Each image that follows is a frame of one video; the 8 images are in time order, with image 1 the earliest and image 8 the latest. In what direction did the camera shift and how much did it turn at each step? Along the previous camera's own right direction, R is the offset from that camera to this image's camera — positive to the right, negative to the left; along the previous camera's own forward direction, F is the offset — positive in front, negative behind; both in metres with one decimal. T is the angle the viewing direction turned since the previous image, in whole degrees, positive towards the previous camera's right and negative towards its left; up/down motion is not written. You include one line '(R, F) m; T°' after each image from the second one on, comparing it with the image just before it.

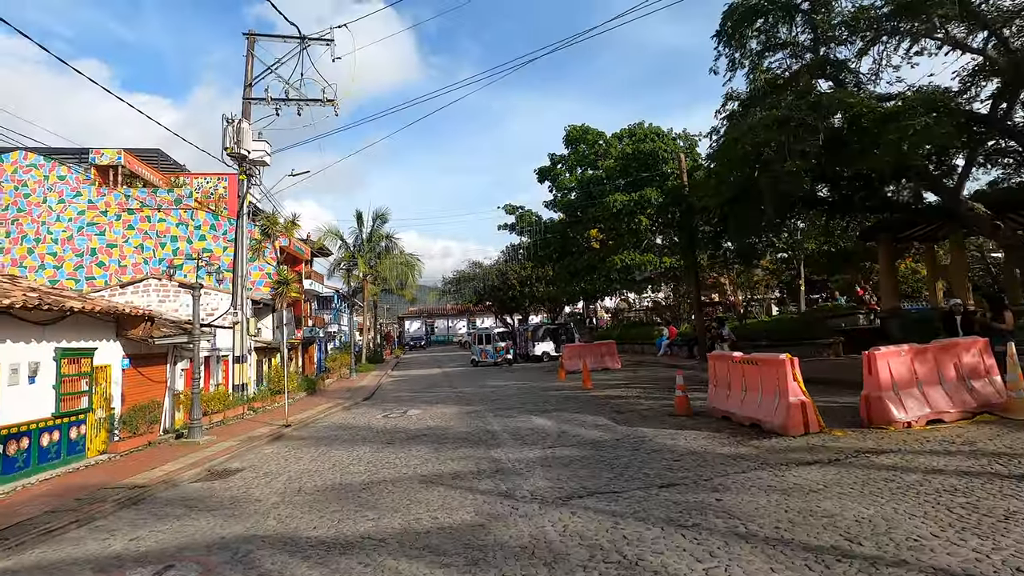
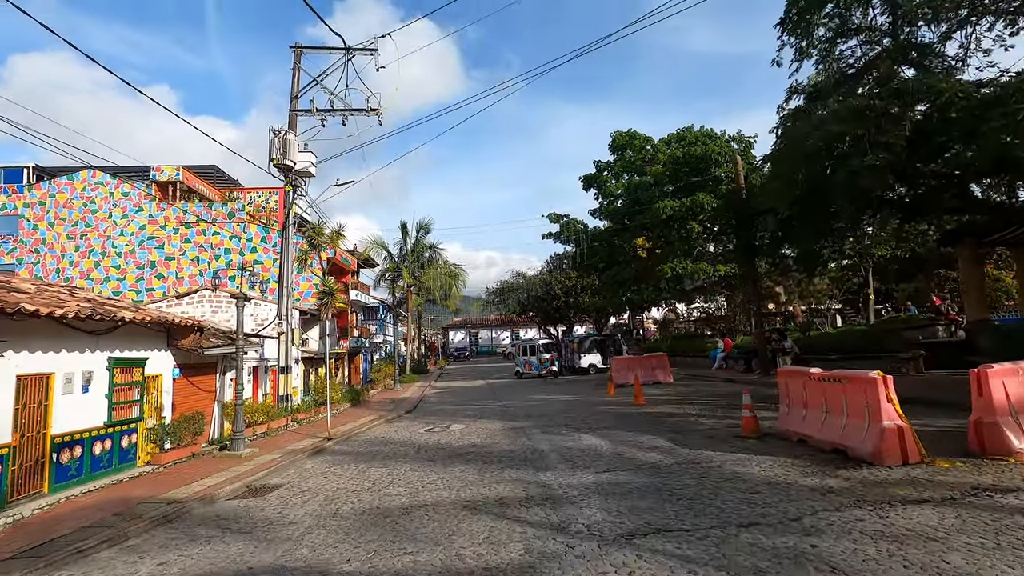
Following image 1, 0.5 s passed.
(-0.1, +0.7) m; -5°
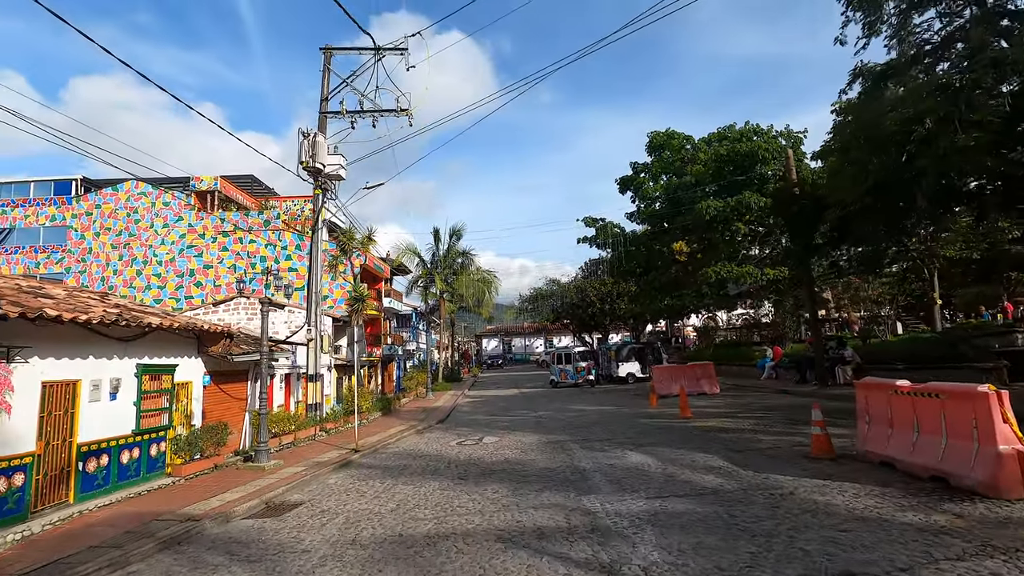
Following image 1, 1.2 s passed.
(-0.1, +0.9) m; -4°
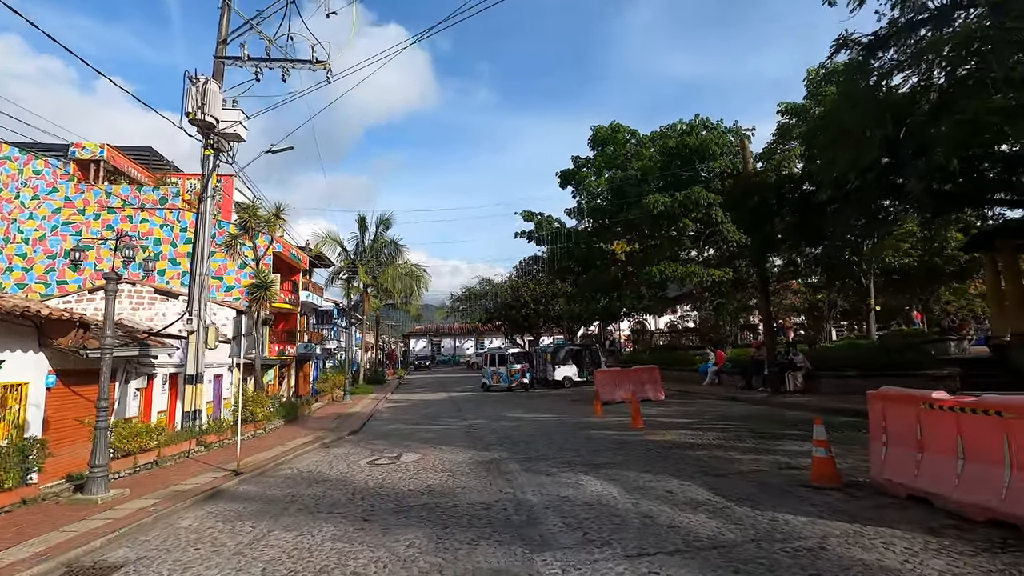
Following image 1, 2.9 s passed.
(0.0, +2.3) m; +7°
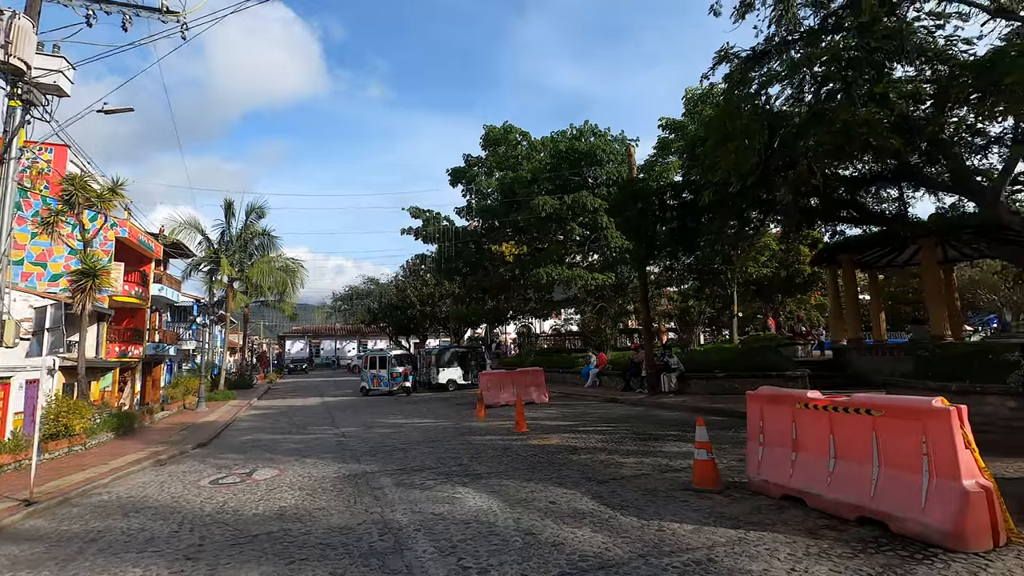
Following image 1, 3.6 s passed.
(+0.2, +0.8) m; +12°
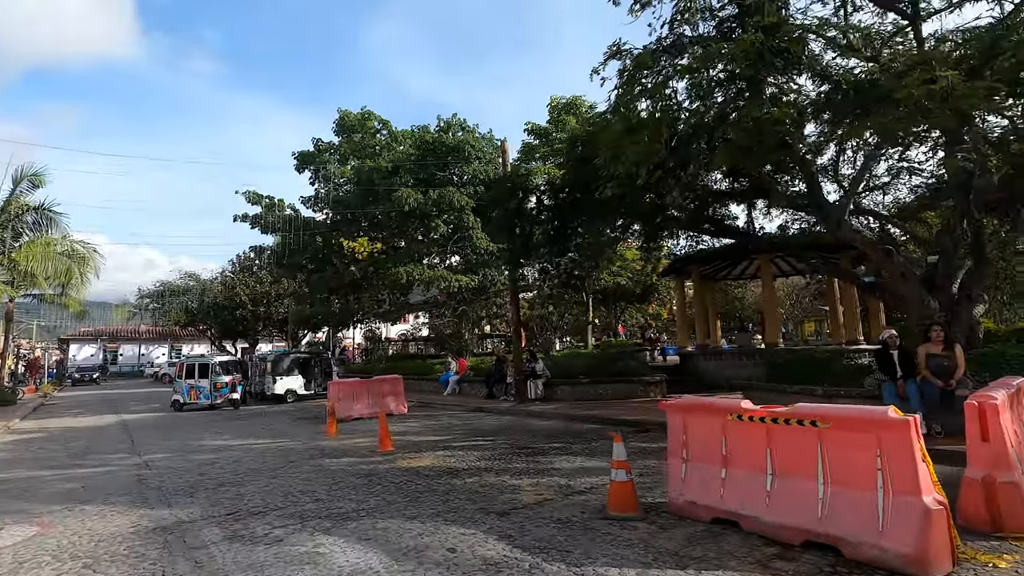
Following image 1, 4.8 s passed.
(-0.5, +1.5) m; +16°
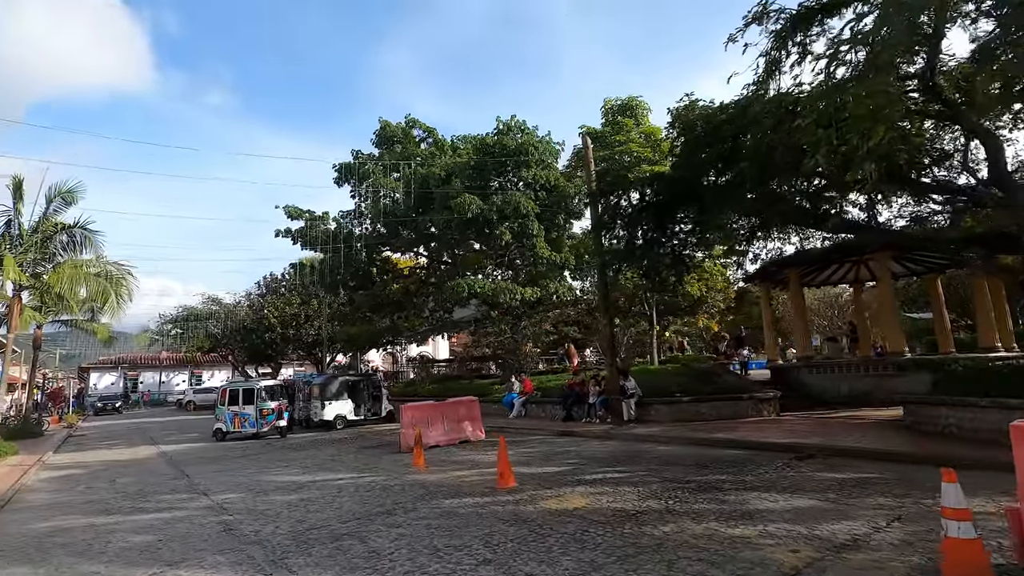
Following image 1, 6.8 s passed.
(-2.3, +1.7) m; -1°
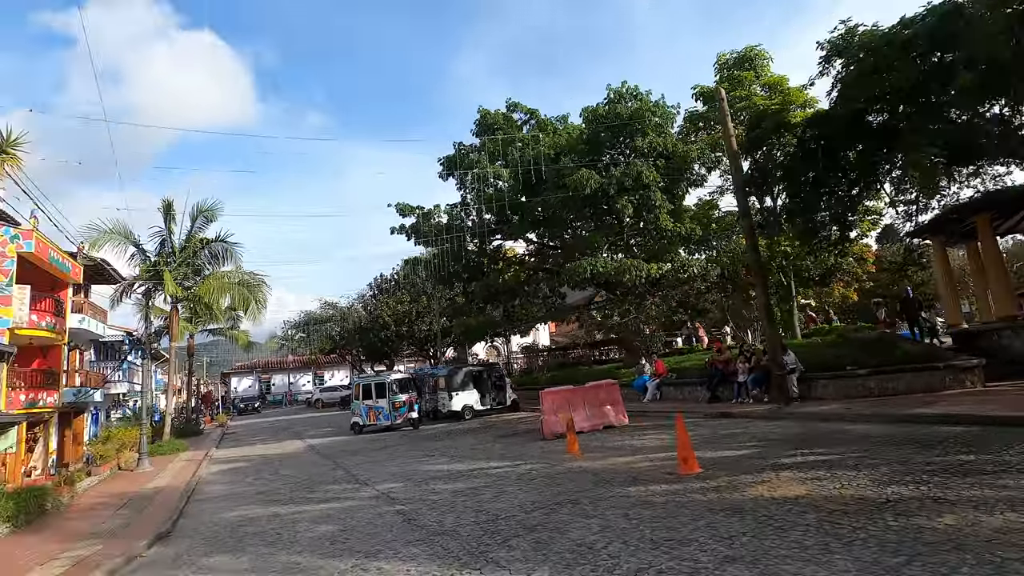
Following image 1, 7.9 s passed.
(-1.2, +0.7) m; -10°
